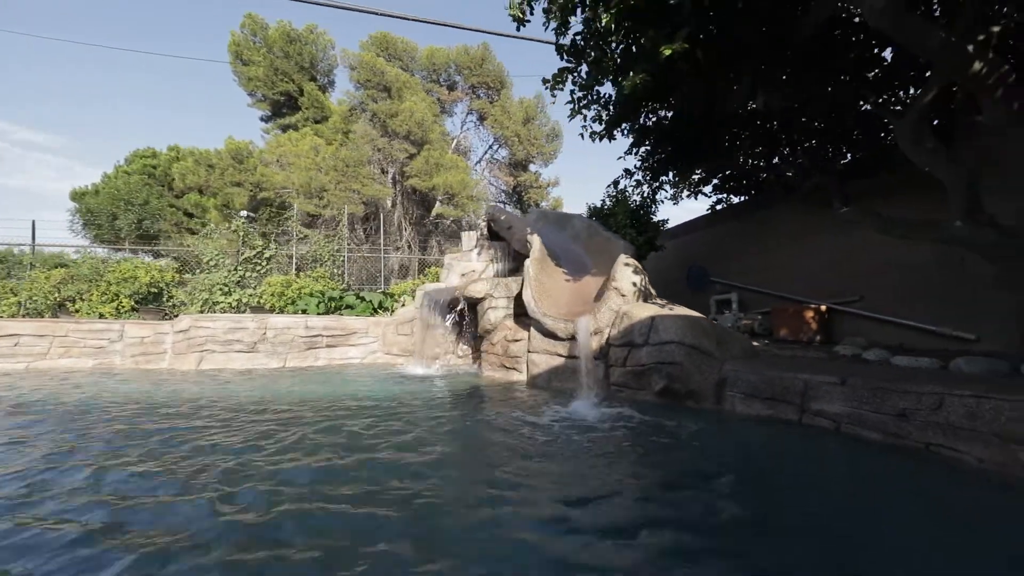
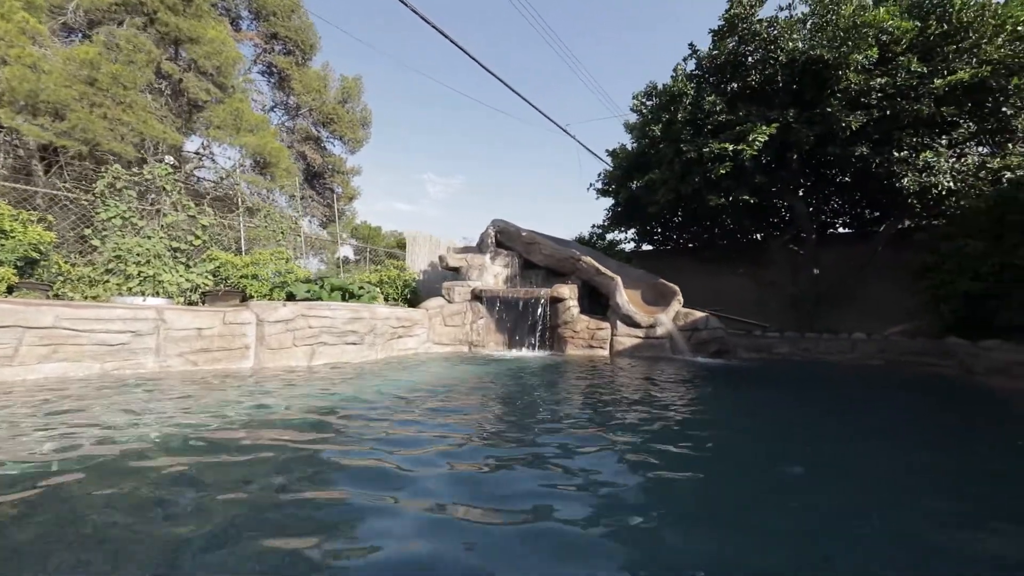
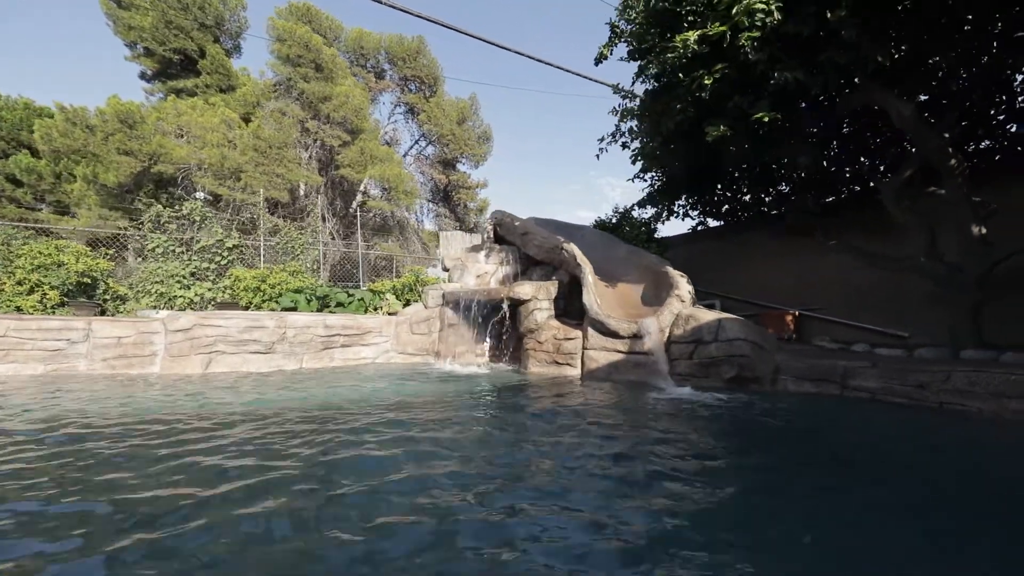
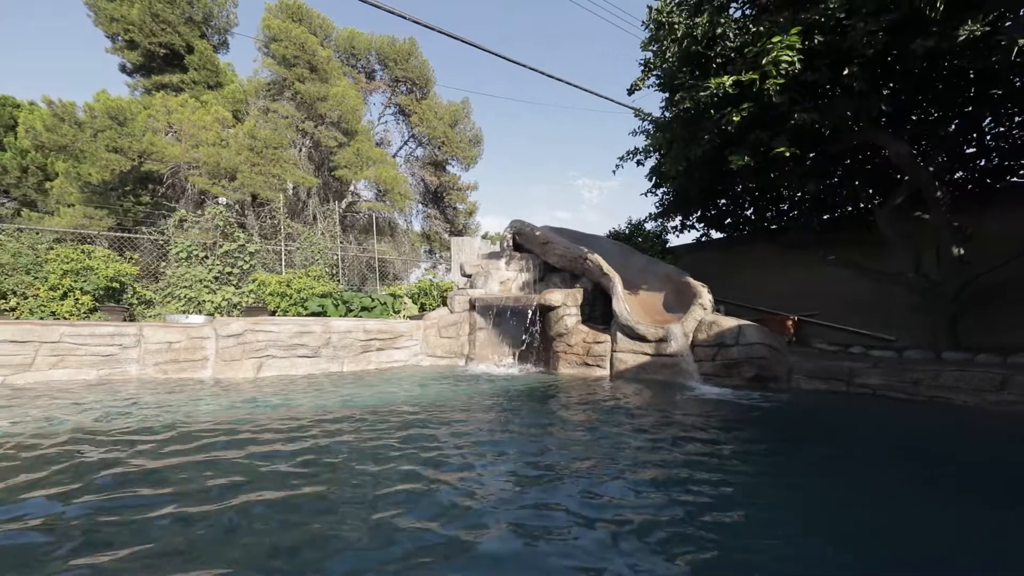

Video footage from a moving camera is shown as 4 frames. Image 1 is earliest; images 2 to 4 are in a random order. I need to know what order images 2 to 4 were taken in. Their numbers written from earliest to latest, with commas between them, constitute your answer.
3, 4, 2
